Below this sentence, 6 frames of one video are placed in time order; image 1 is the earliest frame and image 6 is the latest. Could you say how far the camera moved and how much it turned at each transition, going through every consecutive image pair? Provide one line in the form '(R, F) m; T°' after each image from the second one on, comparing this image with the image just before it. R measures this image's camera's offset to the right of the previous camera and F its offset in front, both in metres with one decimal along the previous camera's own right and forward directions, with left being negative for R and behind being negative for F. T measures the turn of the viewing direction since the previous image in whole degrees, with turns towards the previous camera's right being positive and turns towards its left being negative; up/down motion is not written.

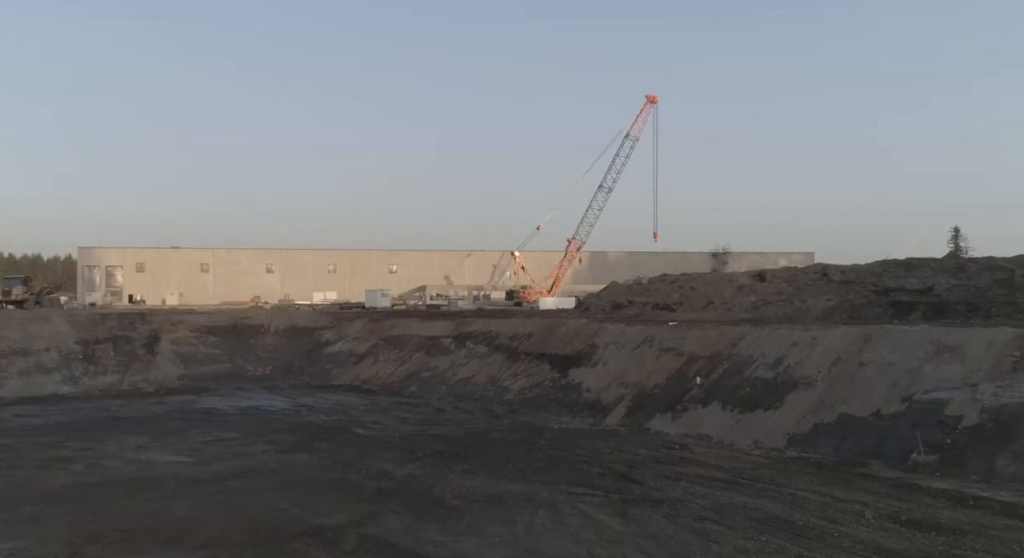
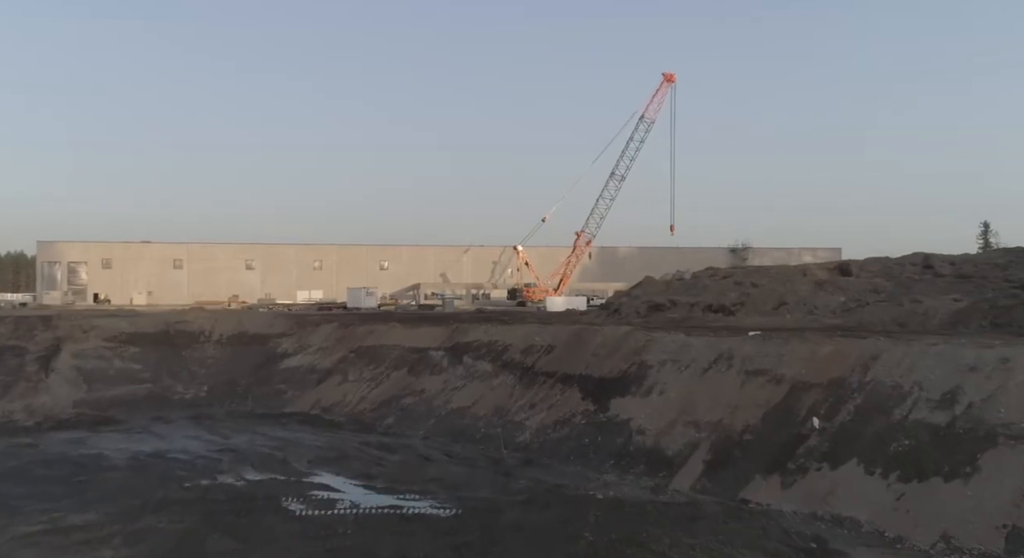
(-0.4, +10.3) m; 0°
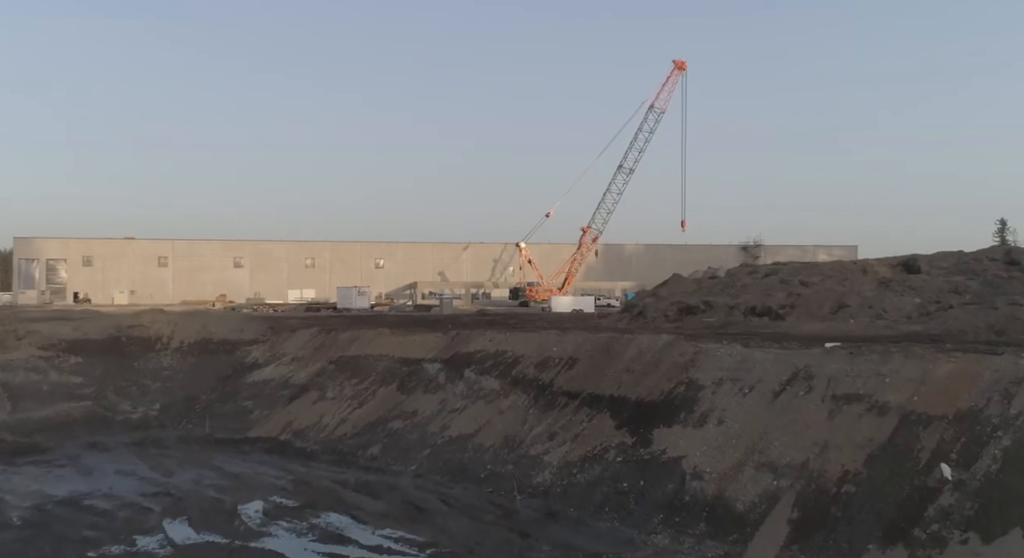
(-0.3, +5.2) m; 0°
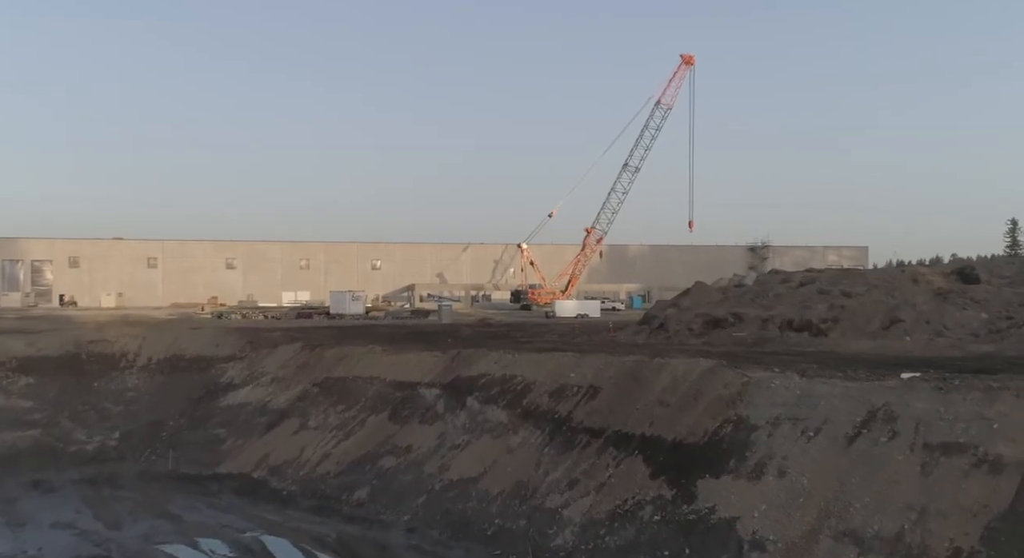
(-0.2, +3.3) m; 0°
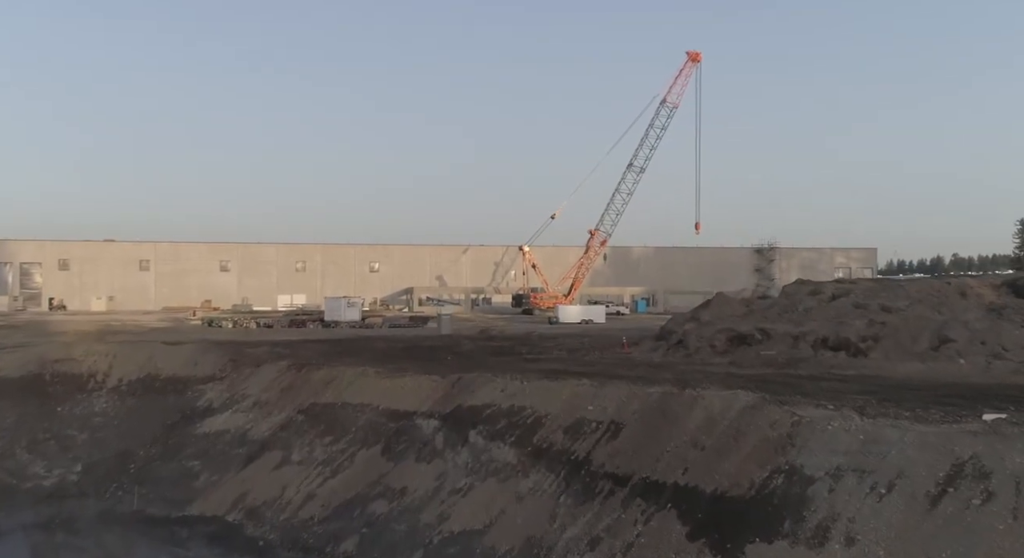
(-0.2, +2.5) m; 0°
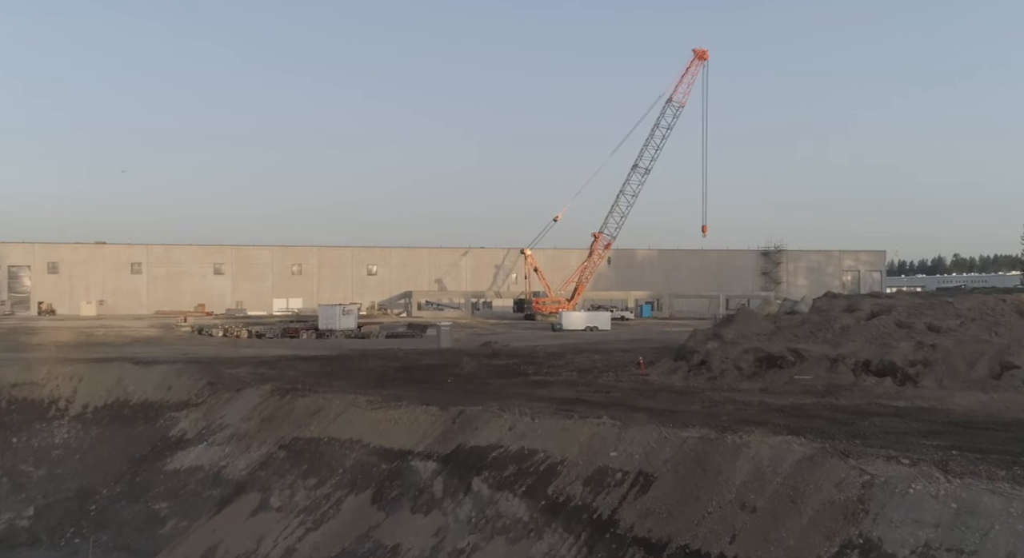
(-0.2, +2.5) m; 0°
